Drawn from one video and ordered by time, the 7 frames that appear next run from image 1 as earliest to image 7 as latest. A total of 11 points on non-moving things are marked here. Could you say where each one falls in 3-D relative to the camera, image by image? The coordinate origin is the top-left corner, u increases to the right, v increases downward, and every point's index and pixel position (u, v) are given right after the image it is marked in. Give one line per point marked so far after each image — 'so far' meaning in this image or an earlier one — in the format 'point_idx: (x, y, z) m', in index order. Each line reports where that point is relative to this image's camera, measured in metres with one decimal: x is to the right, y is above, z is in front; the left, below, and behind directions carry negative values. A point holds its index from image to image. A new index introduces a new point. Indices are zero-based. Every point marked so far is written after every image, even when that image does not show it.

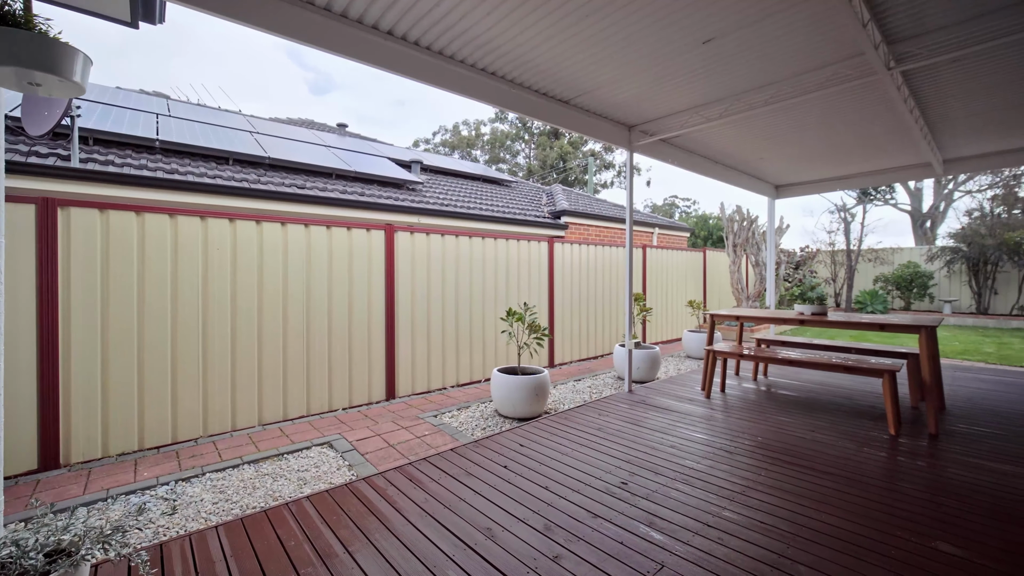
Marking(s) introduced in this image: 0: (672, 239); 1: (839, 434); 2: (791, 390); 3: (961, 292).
0: (+3.7, +1.2, +10.2) m
1: (+2.3, -1.0, +3.0) m
2: (+2.7, -1.0, +4.2) m
3: (+10.9, -0.1, +10.7) m
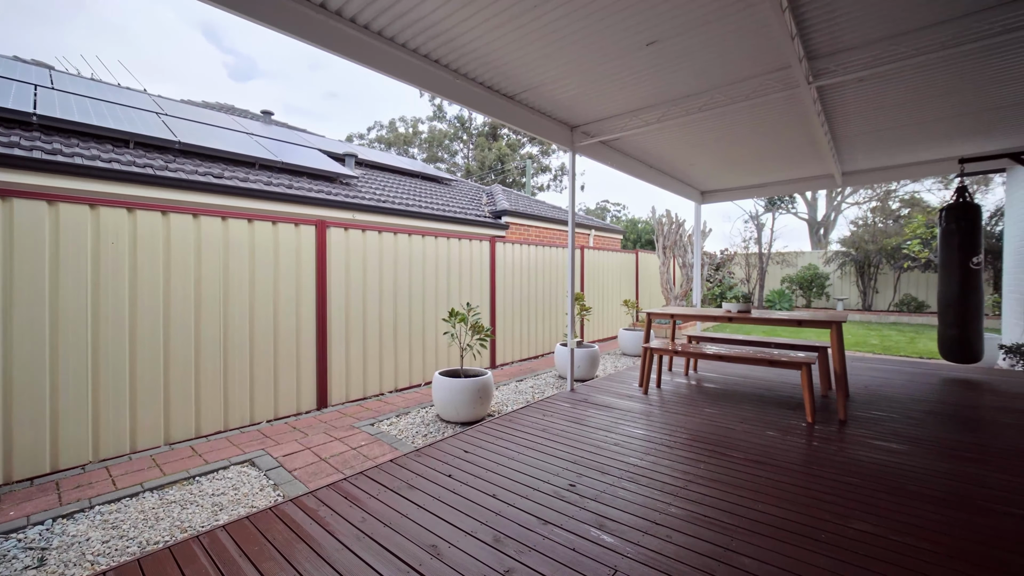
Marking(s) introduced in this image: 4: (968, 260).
0: (+2.2, +1.2, +10.6) m
1: (+1.9, -1.0, +3.2) m
2: (+2.1, -1.0, +4.4) m
3: (+9.3, -0.1, +12.1) m
4: (+5.0, +0.3, +4.7) m
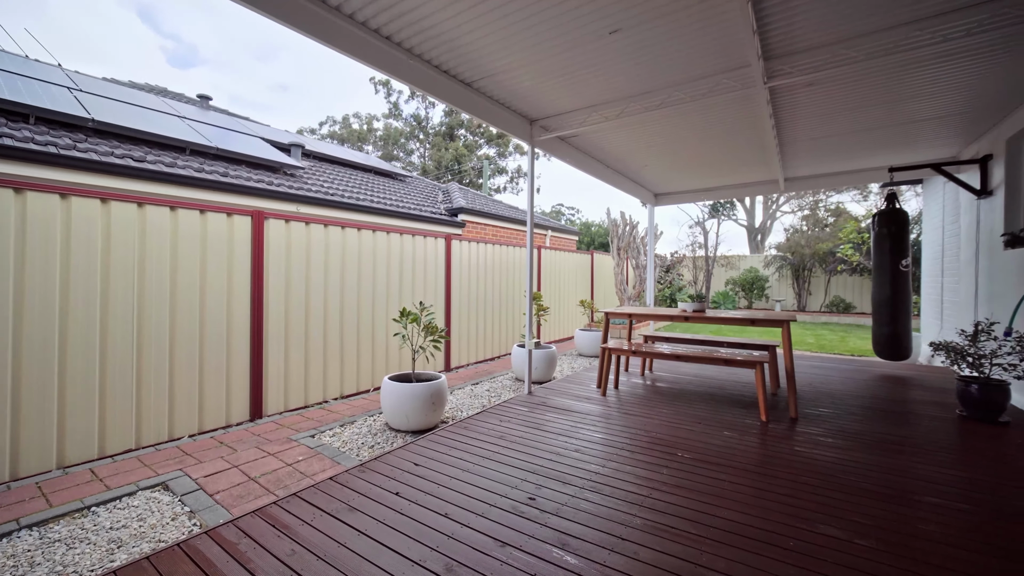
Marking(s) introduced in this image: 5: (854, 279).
0: (+1.2, +1.2, +10.6) m
1: (+1.6, -1.0, +3.2) m
2: (+1.7, -1.0, +4.4) m
3: (+8.0, -0.1, +12.8) m
4: (+4.5, +0.3, +5.0) m
5: (+9.3, +0.2, +11.9) m
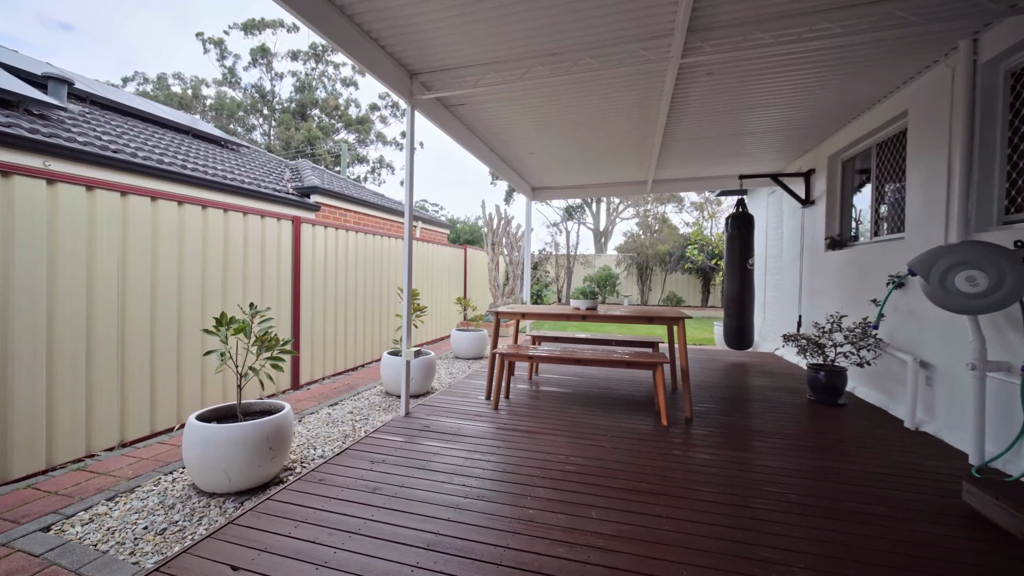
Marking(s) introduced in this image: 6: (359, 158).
0: (-1.8, +1.2, +9.8) m
1: (+0.8, -1.0, +3.0) m
2: (+0.5, -0.9, +4.1) m
3: (+4.0, 0.0, +14.0) m
4: (+3.0, +0.3, +5.5) m
5: (+5.5, +0.3, +13.6) m
6: (-6.6, +5.7, +18.6) m
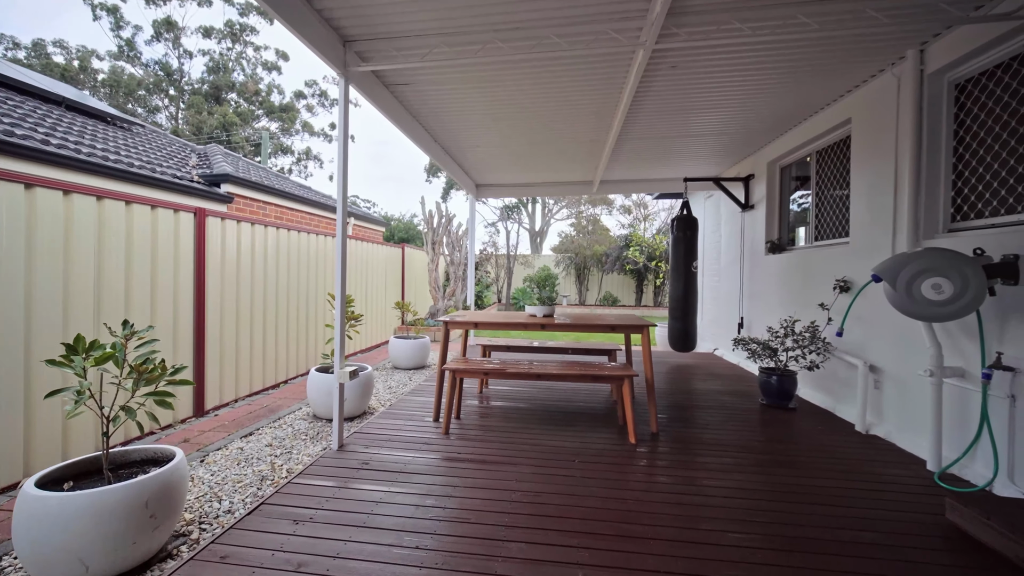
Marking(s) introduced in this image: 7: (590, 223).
0: (-3.1, +1.2, +9.1) m
1: (+0.5, -1.0, +2.7) m
2: (0.0, -1.0, +3.8) m
3: (+2.1, 0.0, +14.1) m
4: (+2.3, +0.3, +5.5) m
5: (+3.6, +0.3, +13.9) m
6: (-9.1, +5.6, +17.1) m
7: (+2.7, +2.3, +14.9) m
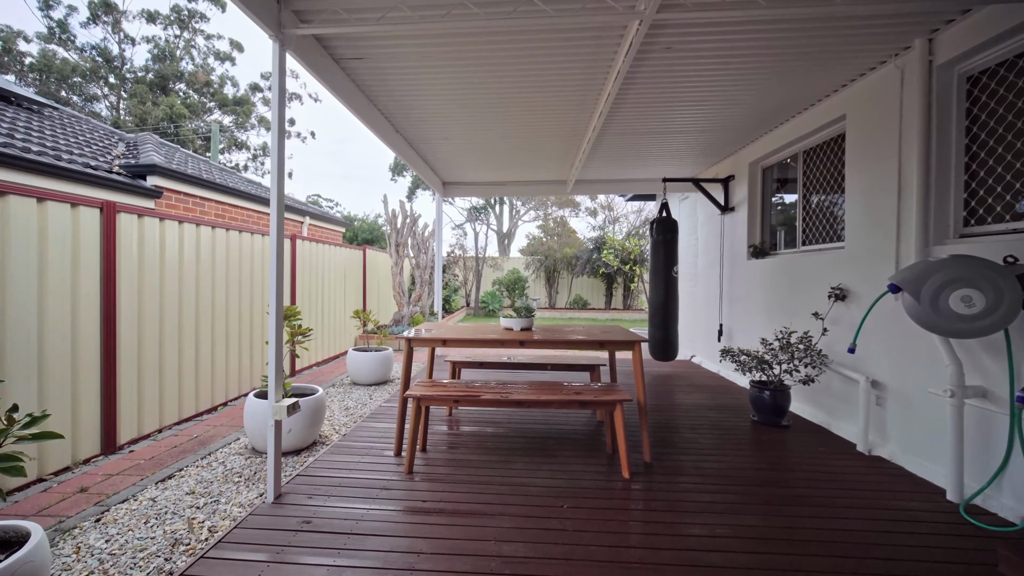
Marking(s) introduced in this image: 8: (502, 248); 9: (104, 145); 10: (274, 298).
0: (-3.7, +1.1, +8.4) m
1: (+0.4, -1.1, +2.3) m
2: (-0.2, -1.1, +3.4) m
3: (+1.1, -0.1, +13.8) m
4: (+2.0, +0.2, +5.3) m
5: (+2.6, +0.2, +13.7) m
6: (-10.3, +5.5, +16.0) m
7: (+1.6, +2.2, +14.6) m
8: (-0.2, +1.7, +17.5) m
9: (-5.3, +1.9, +5.6) m
10: (-1.4, -0.1, +2.5) m
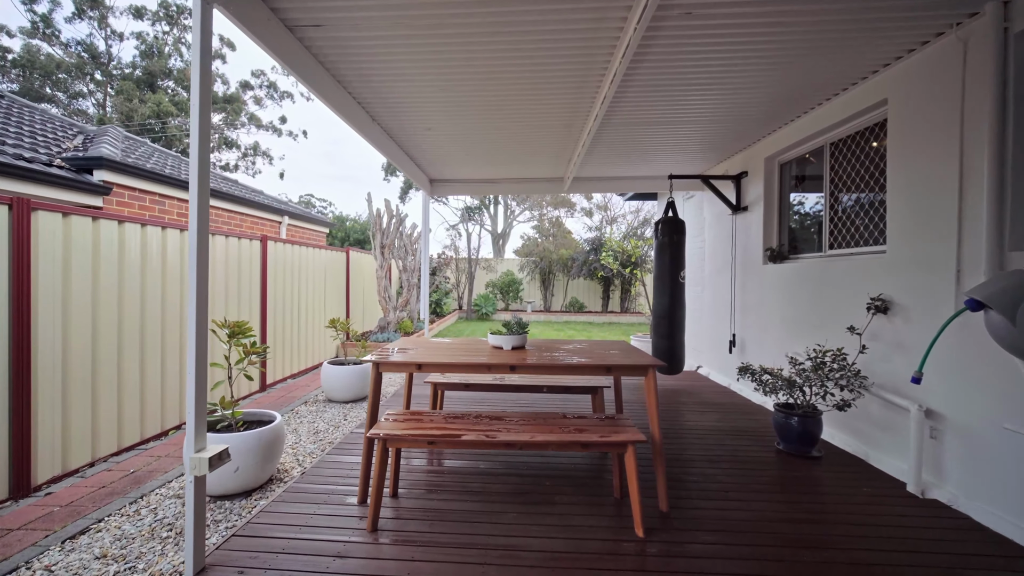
0: (-3.8, +1.0, +7.9) m
1: (+0.3, -1.2, +1.9) m
2: (-0.2, -1.1, +2.9) m
3: (+0.9, -0.2, +13.4) m
4: (+1.9, +0.2, +4.9) m
5: (+2.4, +0.1, +13.3) m
6: (-10.5, +5.4, +15.5) m
7: (+1.4, +2.1, +14.2) m
8: (-0.4, +1.6, +17.0) m
9: (-5.4, +1.8, +5.1) m
10: (-1.4, -0.1, +2.0) m
